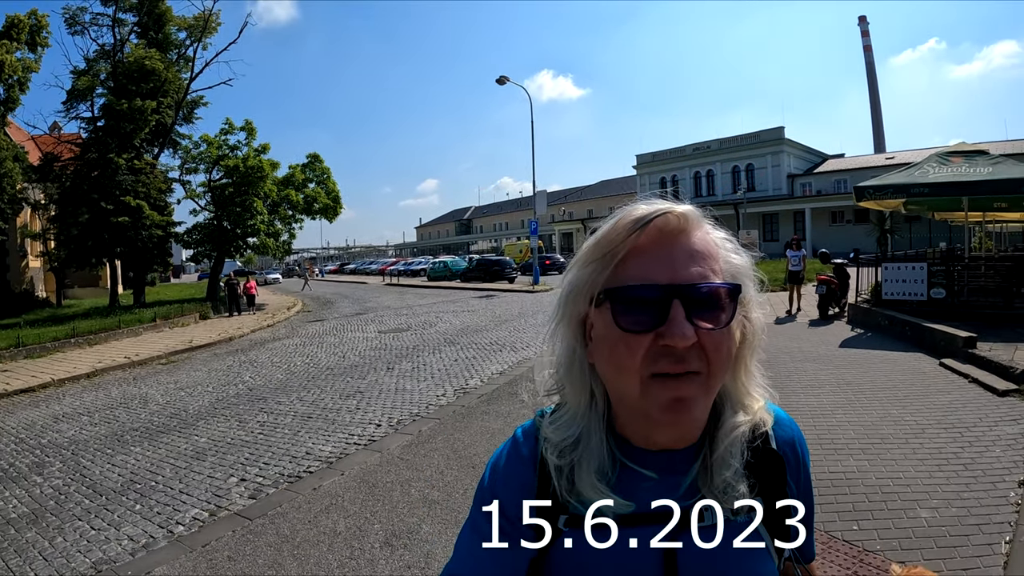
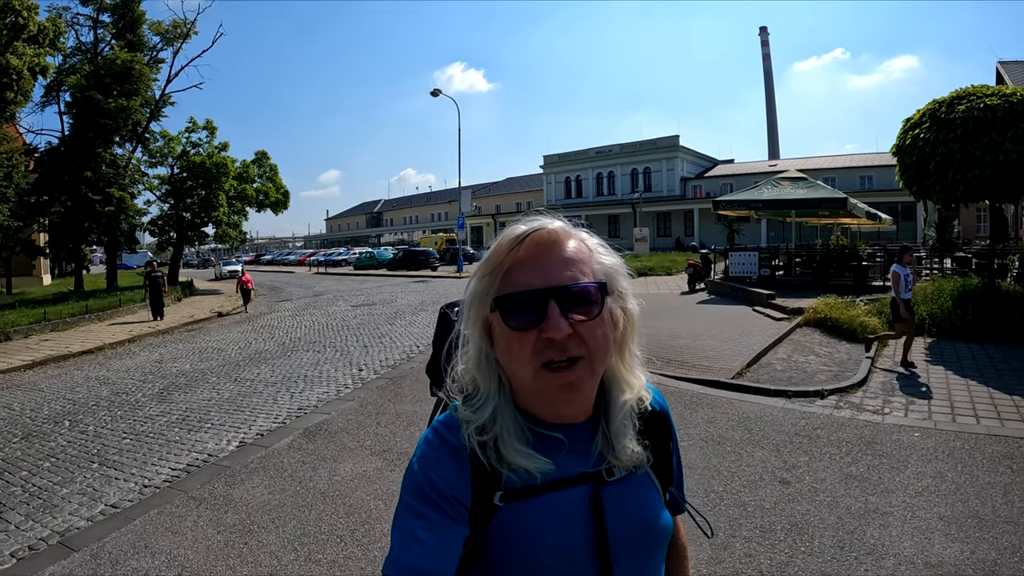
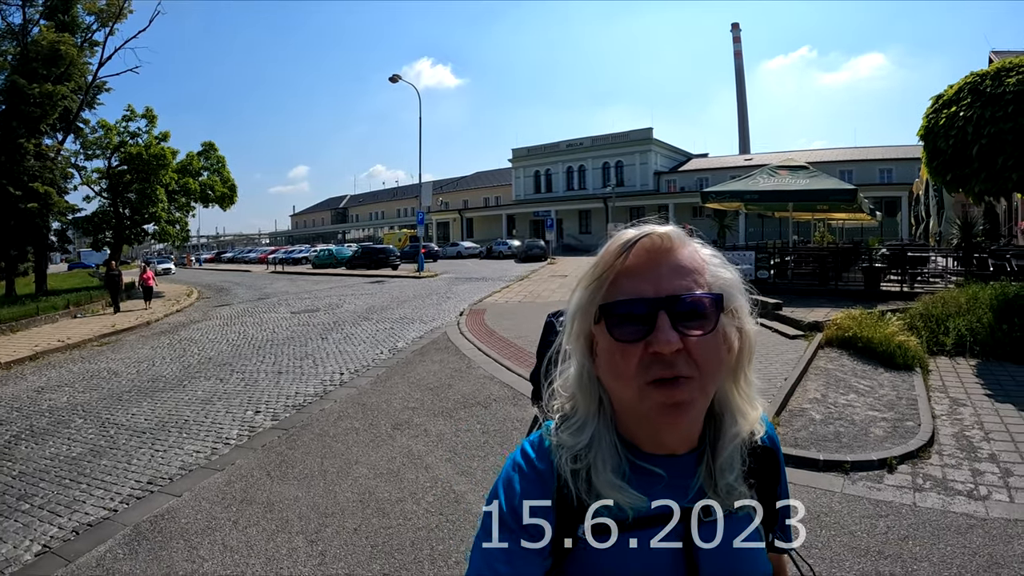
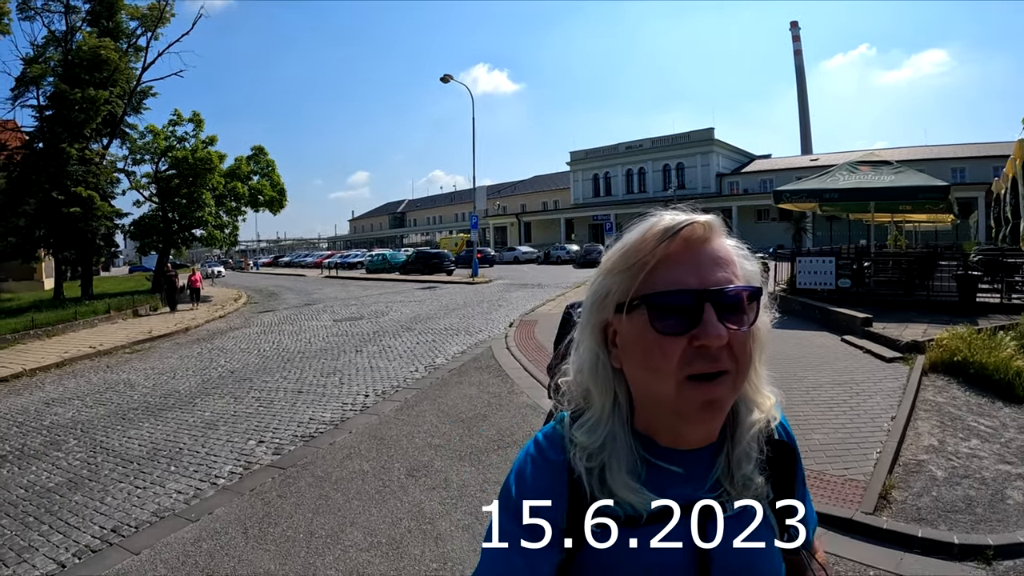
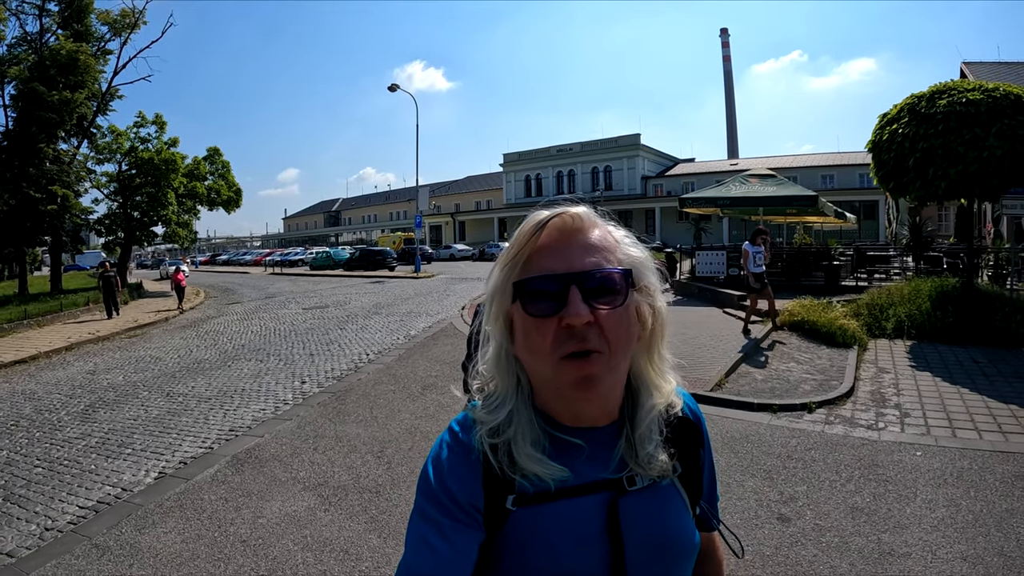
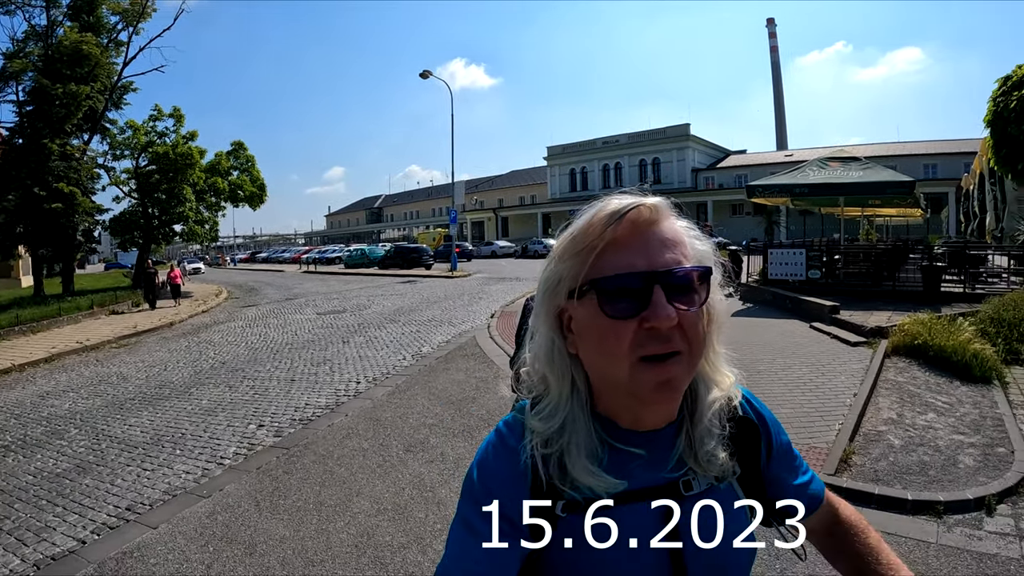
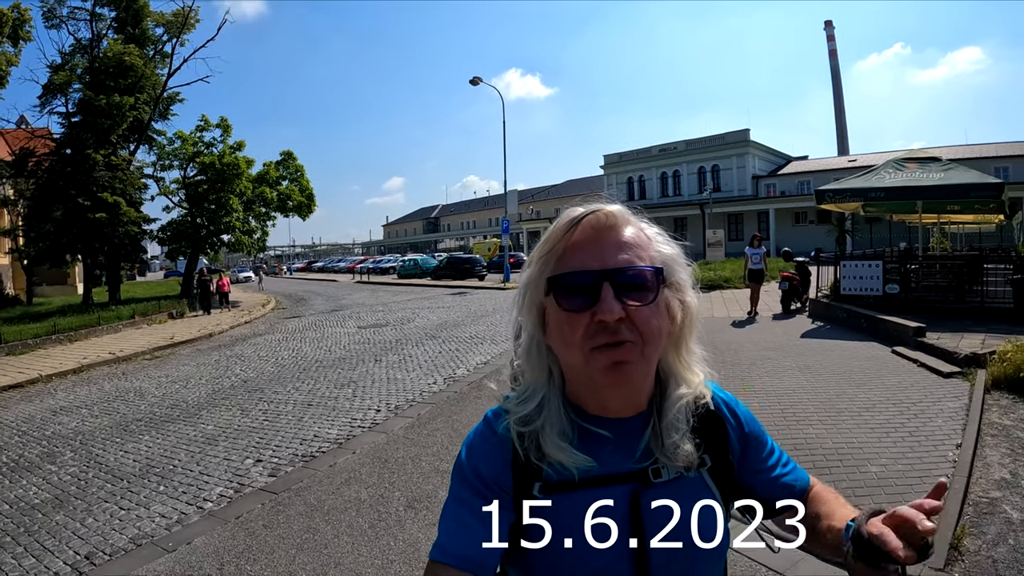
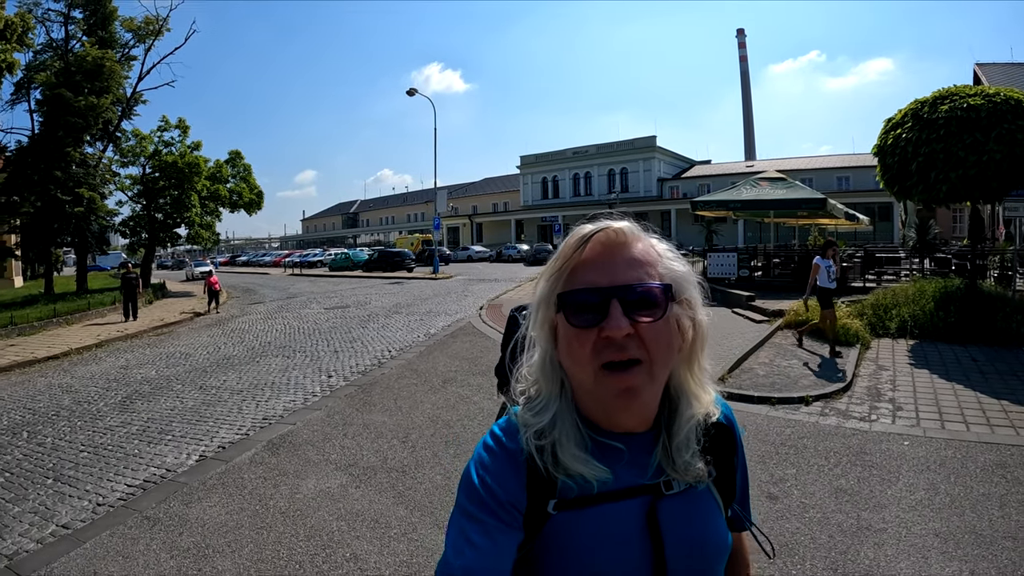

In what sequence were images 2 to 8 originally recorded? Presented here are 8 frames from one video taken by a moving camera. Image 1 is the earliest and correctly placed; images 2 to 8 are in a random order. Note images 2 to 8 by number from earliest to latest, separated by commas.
7, 4, 6, 3, 5, 8, 2
